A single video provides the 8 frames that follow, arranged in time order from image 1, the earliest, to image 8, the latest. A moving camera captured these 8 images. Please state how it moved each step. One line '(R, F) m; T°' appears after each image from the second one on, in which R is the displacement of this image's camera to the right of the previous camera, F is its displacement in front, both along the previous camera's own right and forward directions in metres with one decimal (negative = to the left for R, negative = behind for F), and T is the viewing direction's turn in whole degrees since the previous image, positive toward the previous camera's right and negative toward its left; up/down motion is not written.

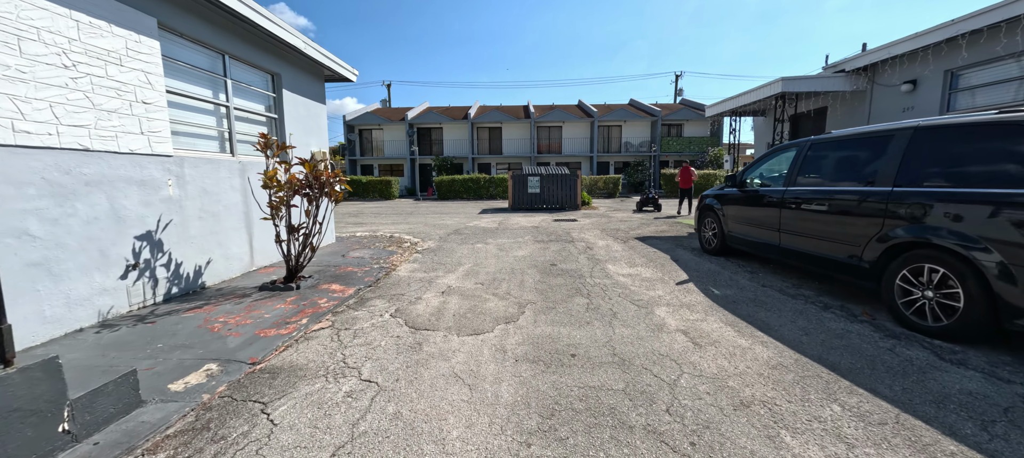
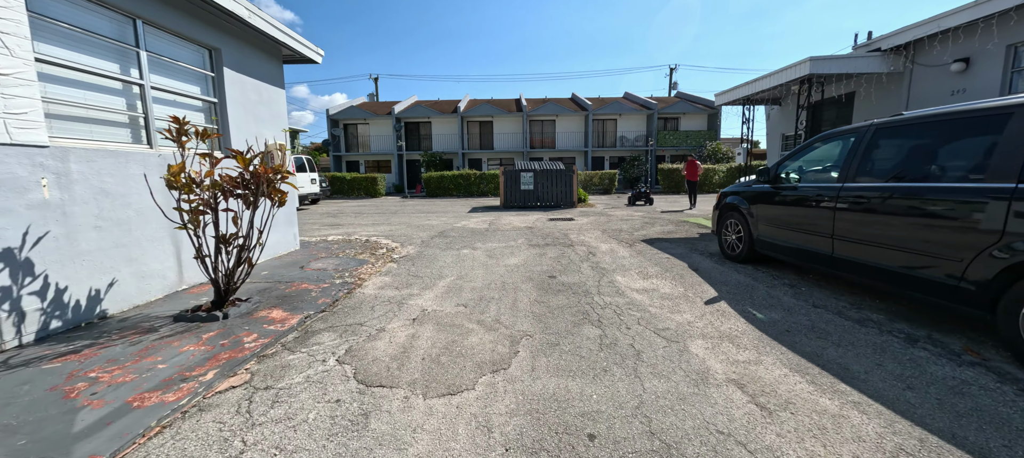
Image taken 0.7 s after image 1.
(0.0, +1.0) m; +1°
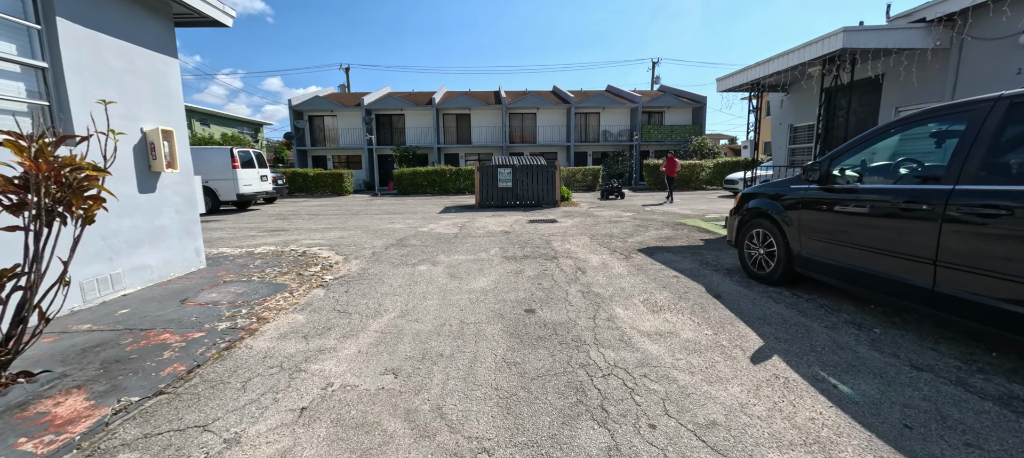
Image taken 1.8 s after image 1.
(+0.2, +1.4) m; +3°
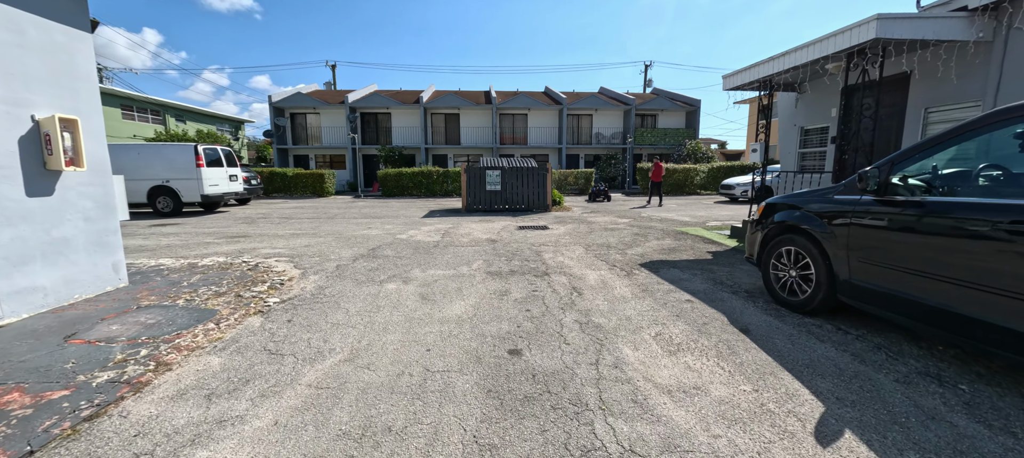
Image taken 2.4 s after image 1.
(+0.1, +0.8) m; +1°
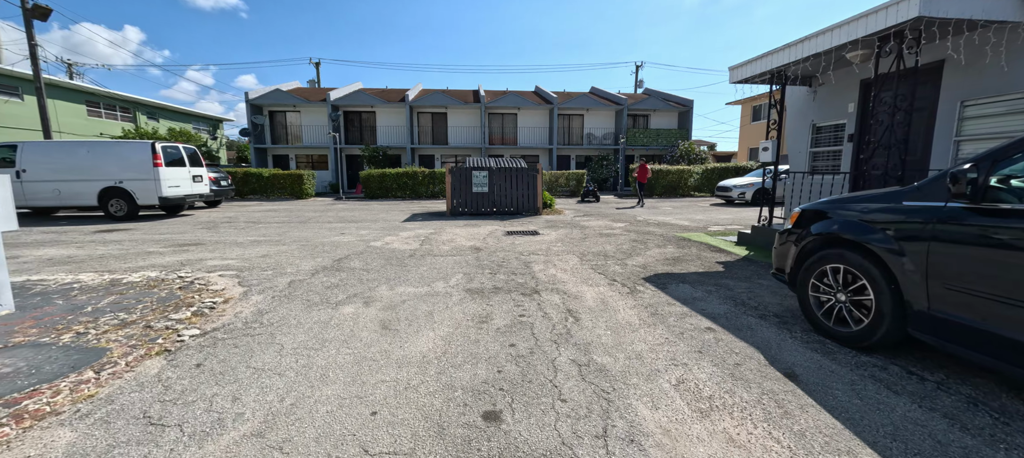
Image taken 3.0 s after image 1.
(+0.1, +0.8) m; +1°
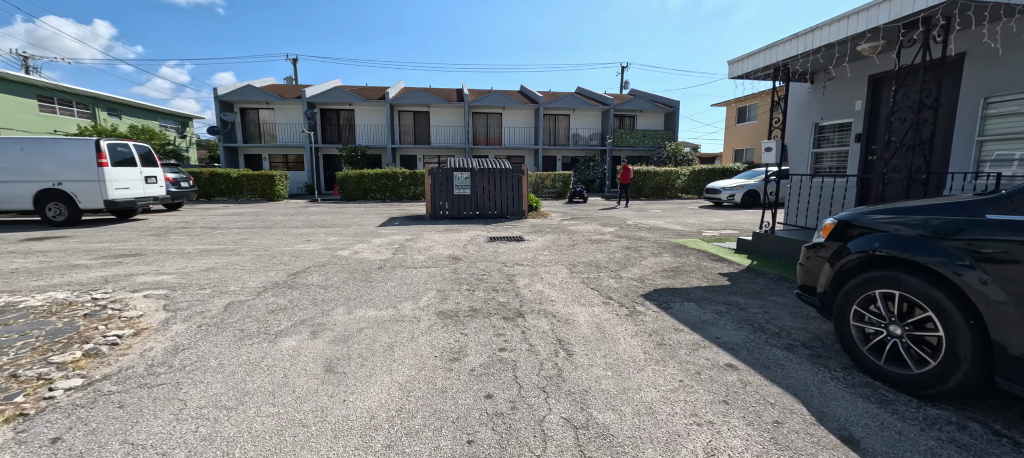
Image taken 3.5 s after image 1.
(+0.1, +0.6) m; +2°
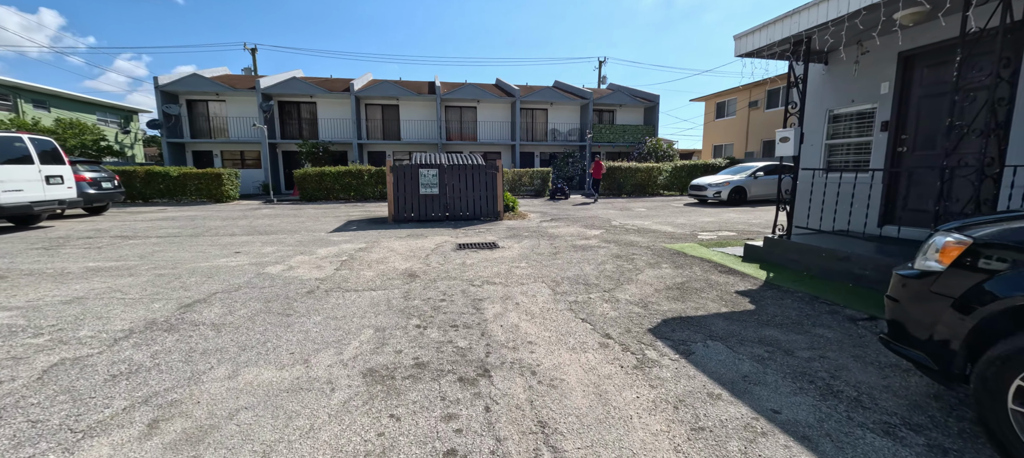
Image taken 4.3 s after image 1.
(+0.1, +1.1) m; +3°
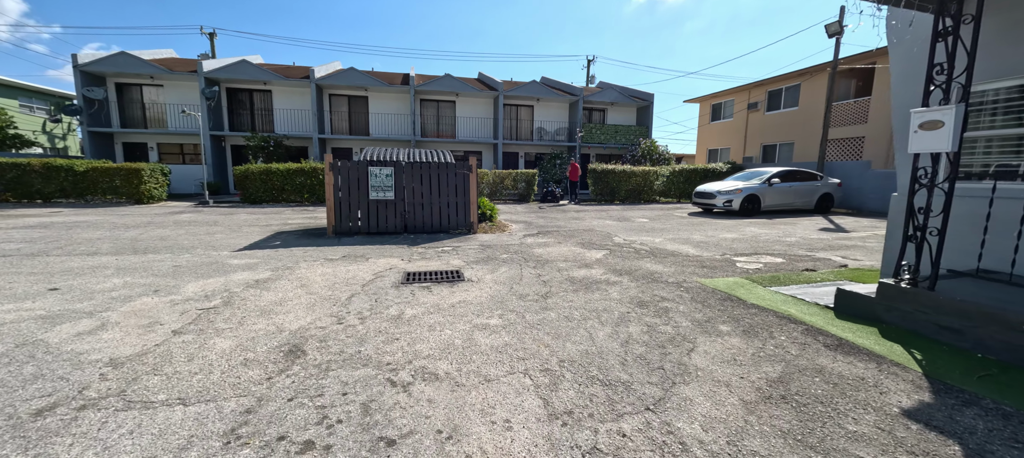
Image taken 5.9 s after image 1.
(+0.2, +2.1) m; +2°
